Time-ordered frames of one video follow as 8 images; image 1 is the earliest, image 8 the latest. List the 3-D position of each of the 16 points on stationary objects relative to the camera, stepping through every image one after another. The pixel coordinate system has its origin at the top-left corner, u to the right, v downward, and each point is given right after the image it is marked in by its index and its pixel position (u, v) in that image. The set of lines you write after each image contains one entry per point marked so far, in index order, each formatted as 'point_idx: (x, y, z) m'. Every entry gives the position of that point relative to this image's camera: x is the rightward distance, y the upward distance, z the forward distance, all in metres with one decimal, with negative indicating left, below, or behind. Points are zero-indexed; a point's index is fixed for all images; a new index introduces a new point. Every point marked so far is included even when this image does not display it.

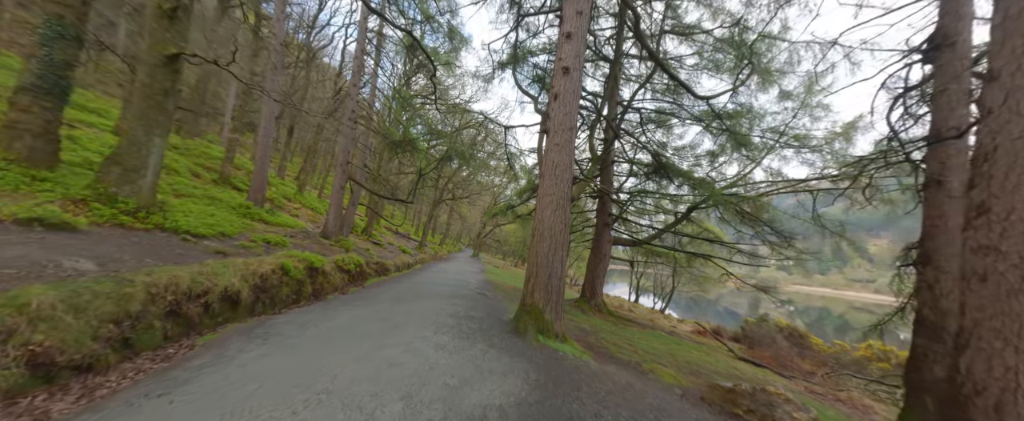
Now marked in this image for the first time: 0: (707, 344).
0: (+4.8, -3.3, +8.2) m
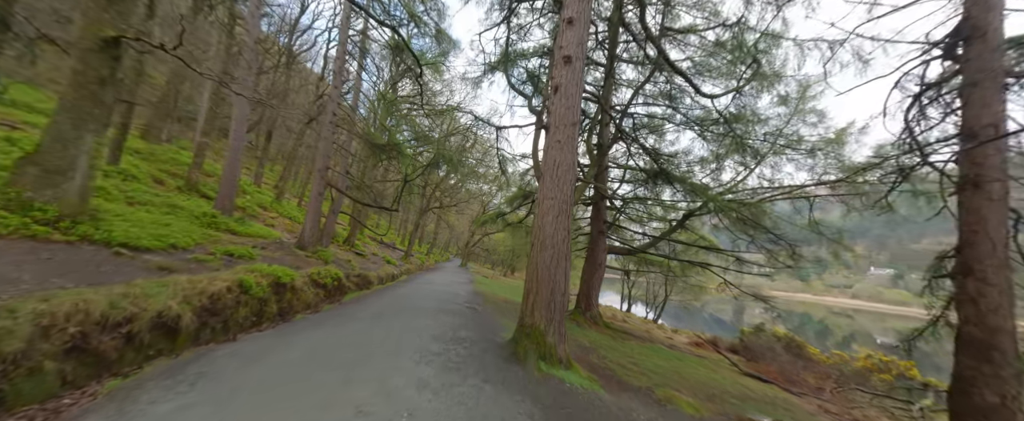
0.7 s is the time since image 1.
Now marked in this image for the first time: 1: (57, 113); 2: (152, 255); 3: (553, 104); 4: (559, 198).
0: (+4.6, -3.5, +7.8) m
1: (-5.0, +1.1, +3.7) m
2: (-4.3, -0.5, +3.9) m
3: (+0.4, +1.1, +3.3) m
4: (+0.5, +0.2, +3.1) m
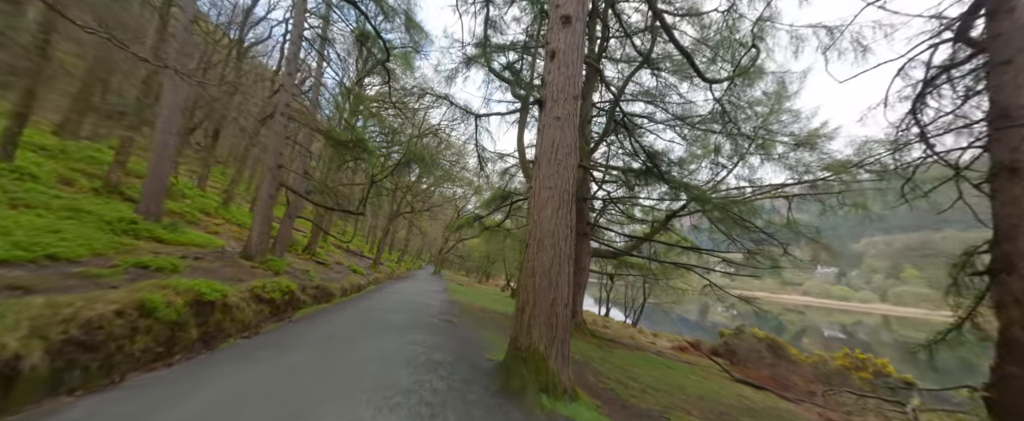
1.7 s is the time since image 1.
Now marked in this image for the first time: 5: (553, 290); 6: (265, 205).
0: (+4.1, -3.5, +7.5) m
1: (-5.1, +1.1, +2.6) m
2: (-4.4, -0.5, +2.9) m
3: (+0.3, +1.1, +2.7) m
4: (+0.4, +0.2, +2.5) m
5: (+0.3, -0.6, +2.5) m
6: (-6.1, +0.1, +8.2) m
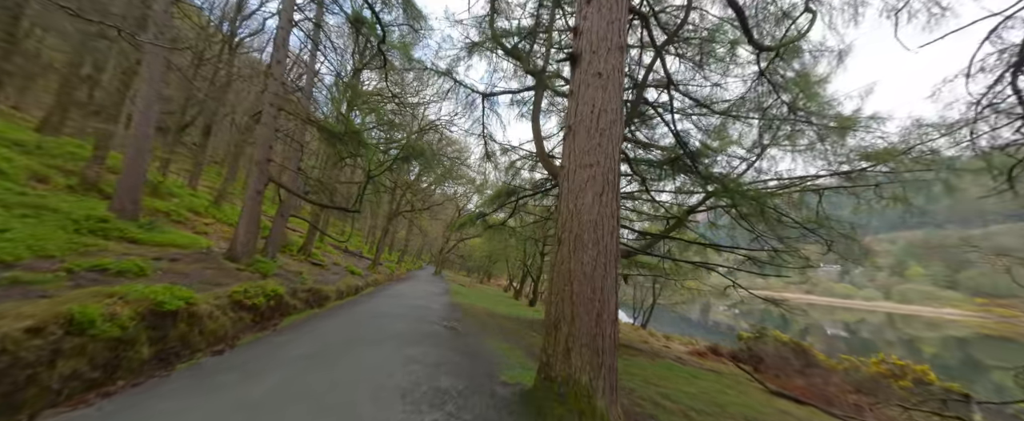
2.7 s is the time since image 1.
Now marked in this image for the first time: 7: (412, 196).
0: (+4.3, -3.3, +6.8) m
1: (-5.0, +1.1, +2.0) m
2: (-4.2, -0.5, +2.3) m
3: (+0.5, +1.2, +2.1) m
4: (+0.5, +0.3, +1.9) m
5: (+0.5, -0.5, +1.8) m
6: (-5.9, +0.2, +7.6) m
7: (-5.9, +0.8, +19.4) m
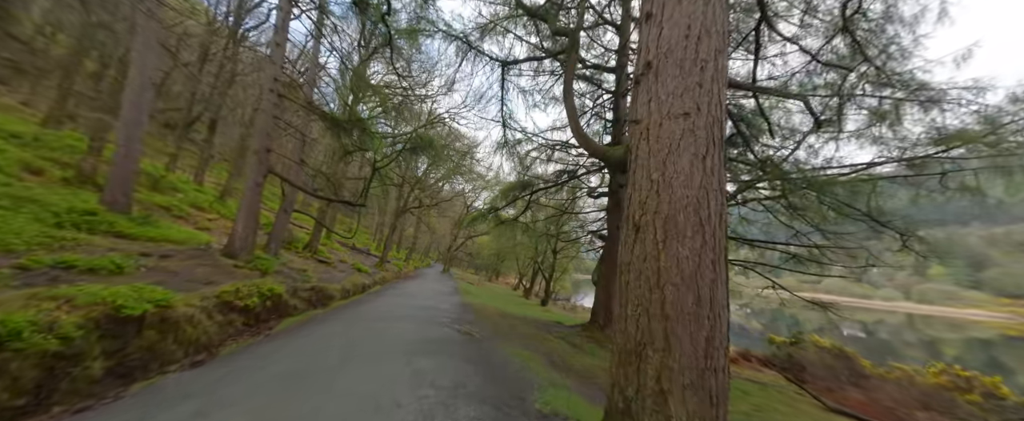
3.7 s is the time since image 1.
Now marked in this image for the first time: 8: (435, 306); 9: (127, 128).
0: (+4.7, -3.2, +6.2) m
1: (-4.7, +1.3, +1.5) m
2: (-4.0, -0.3, +1.8) m
3: (+0.7, +1.3, +1.5) m
4: (+0.8, +0.4, +1.3) m
5: (+0.7, -0.4, +1.2) m
6: (-5.6, +0.3, +7.1) m
7: (-5.2, +1.1, +18.9) m
8: (-2.1, -2.7, +9.2) m
9: (-7.7, +1.6, +6.7) m
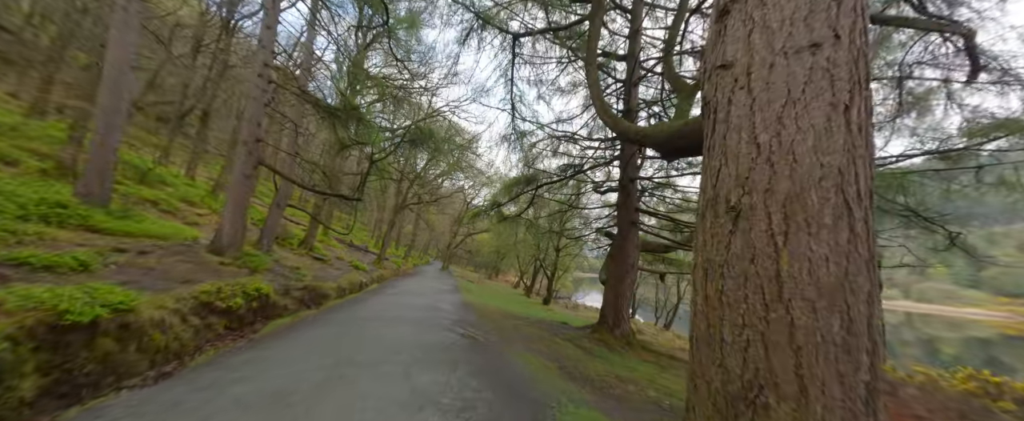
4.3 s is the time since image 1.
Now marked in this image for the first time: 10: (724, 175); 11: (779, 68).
0: (+4.8, -3.1, +5.8) m
1: (-4.6, +1.3, +1.1) m
2: (-3.9, -0.3, +1.4) m
3: (+0.8, +1.4, +1.0) m
4: (+0.9, +0.5, +0.9) m
5: (+0.8, -0.4, +0.8) m
6: (-5.5, +0.4, +6.7) m
7: (-5.2, +1.3, +18.5) m
8: (-2.0, -2.5, +8.9) m
9: (-7.6, +1.8, +6.2) m
10: (+0.7, +0.1, +1.1) m
11: (+0.7, +0.3, +0.9) m
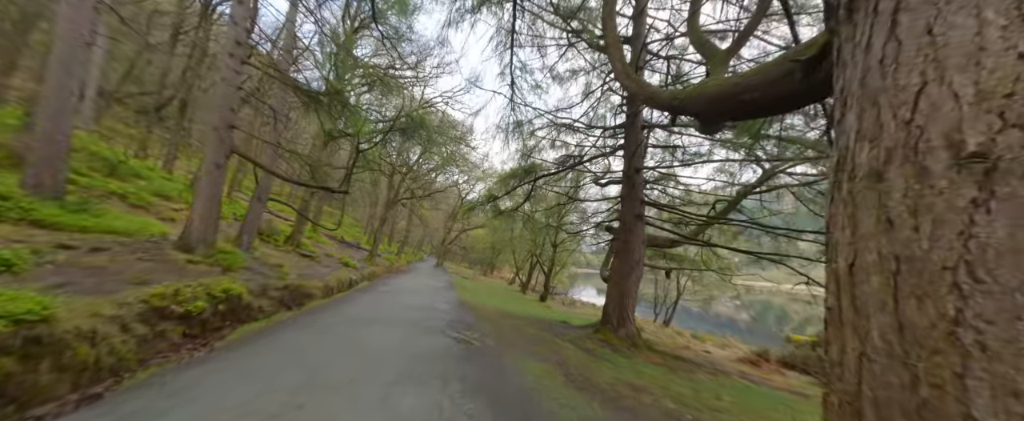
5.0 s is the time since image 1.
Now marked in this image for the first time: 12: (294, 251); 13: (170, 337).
0: (+4.7, -3.0, +5.4) m
1: (-4.6, +1.4, +0.5) m
2: (-3.8, -0.2, +0.9) m
3: (+0.9, +1.4, +0.6) m
4: (+0.9, +0.6, +0.4) m
5: (+0.9, -0.3, +0.4) m
6: (-5.5, +0.6, +6.1) m
7: (-5.4, +1.5, +17.9) m
8: (-2.1, -2.4, +8.4) m
9: (-7.7, +1.9, +5.6) m
10: (+0.8, +0.2, +0.7) m
11: (+0.8, +0.4, +0.5) m
12: (-7.4, -1.4, +11.3) m
13: (-3.4, -1.3, +3.3) m
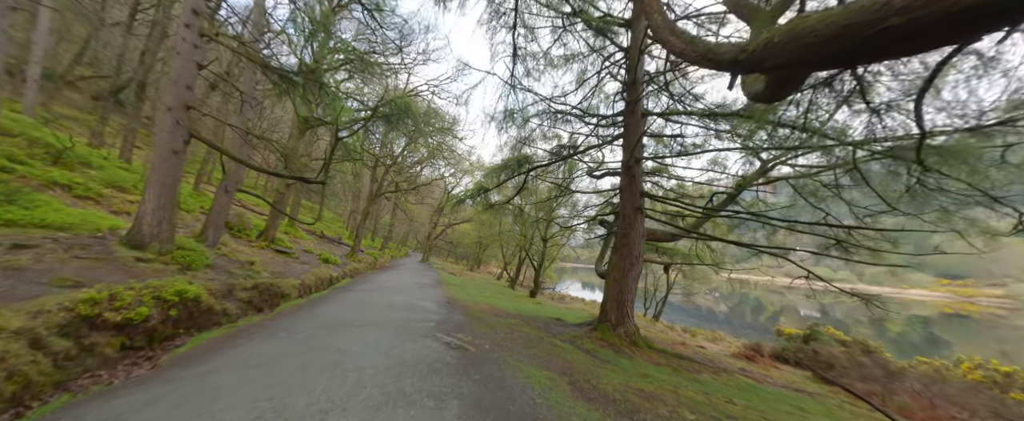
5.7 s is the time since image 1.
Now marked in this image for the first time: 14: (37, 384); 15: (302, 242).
0: (+4.7, -2.8, +5.3) m
1: (-4.4, +1.4, -0.1) m
2: (-3.7, -0.1, +0.3) m
3: (+1.0, +1.5, +0.1) m
4: (+1.1, +0.6, 0.0) m
5: (+1.0, -0.2, 0.0) m
6: (-5.6, +0.7, +5.4) m
7: (-6.0, +1.9, +17.2) m
8: (-2.3, -2.2, +7.9) m
9: (-7.7, +2.0, +4.8) m
10: (+0.9, +0.2, +0.3) m
11: (+0.9, +0.4, +0.1) m
12: (-7.8, -1.1, +10.5) m
13: (-3.4, -1.2, +2.7) m
14: (-3.1, -1.1, +2.2) m
15: (-9.3, -1.4, +14.6) m
